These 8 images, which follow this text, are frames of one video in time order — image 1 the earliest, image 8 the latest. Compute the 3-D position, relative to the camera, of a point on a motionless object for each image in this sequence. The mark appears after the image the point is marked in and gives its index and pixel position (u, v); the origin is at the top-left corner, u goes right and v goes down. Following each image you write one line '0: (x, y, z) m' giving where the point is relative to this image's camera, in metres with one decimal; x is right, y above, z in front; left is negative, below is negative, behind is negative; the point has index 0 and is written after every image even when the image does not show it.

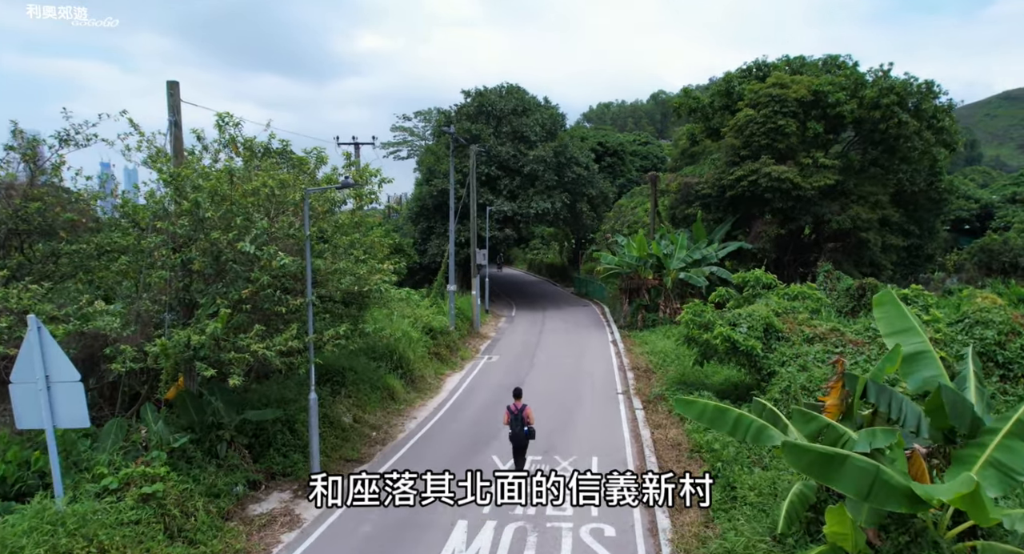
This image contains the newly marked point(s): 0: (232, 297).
0: (-3.8, -0.3, +10.0) m
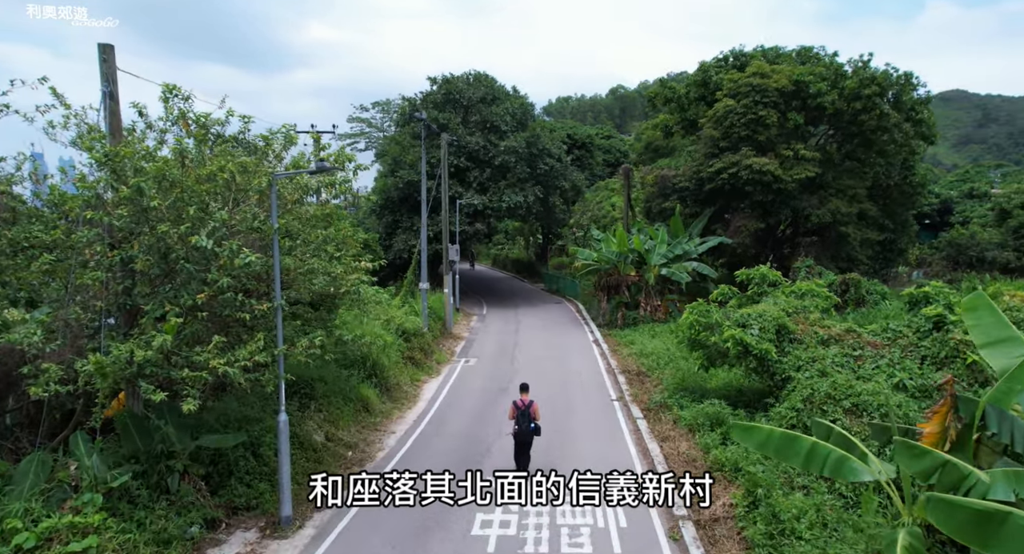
0: (-3.7, -0.3, +8.4) m
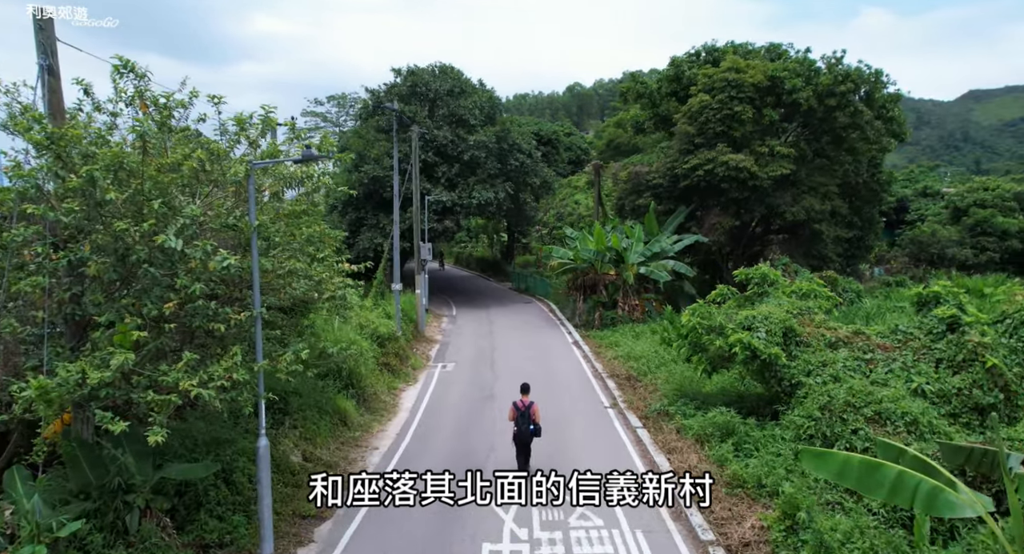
0: (-3.5, -0.3, +7.2) m
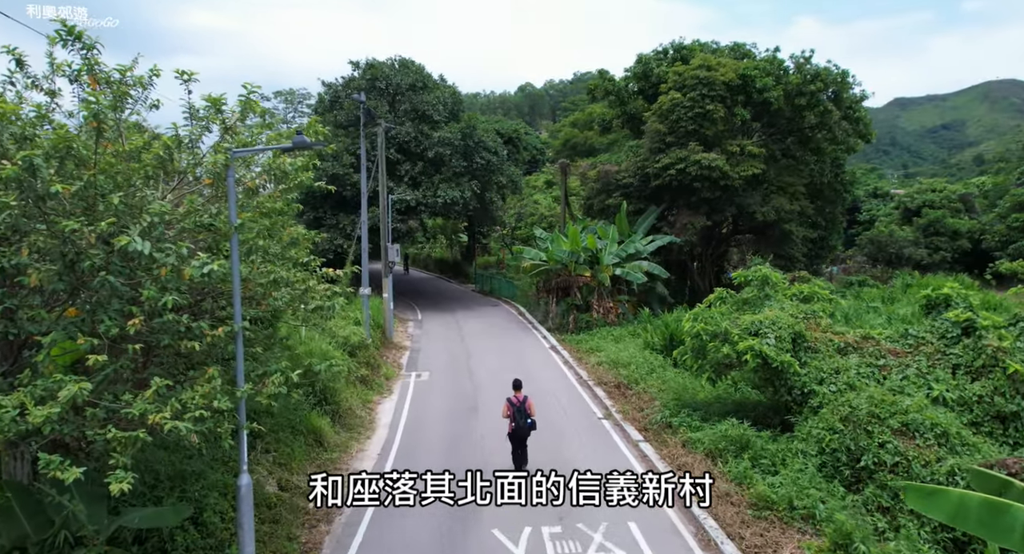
0: (-3.2, -0.4, +5.9) m
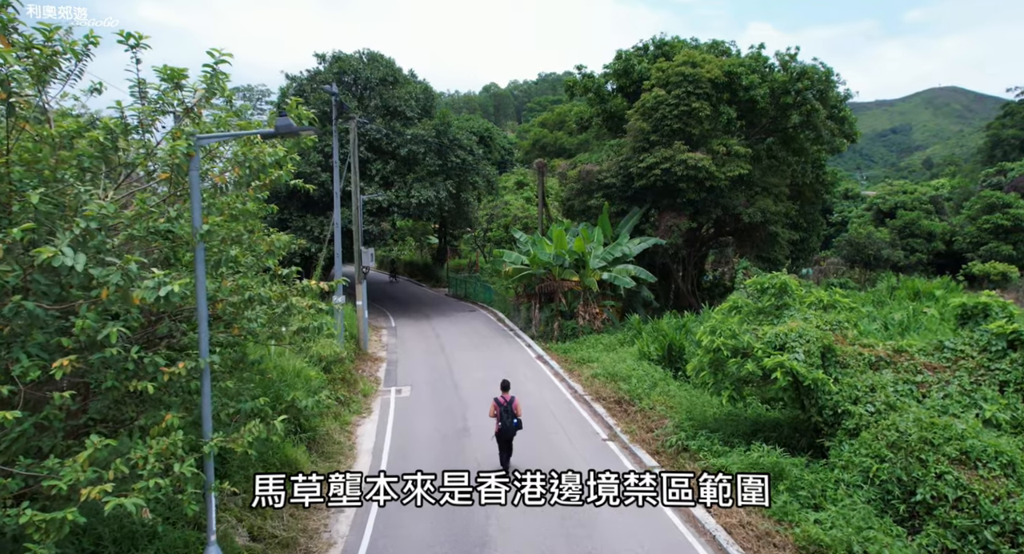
0: (-2.9, -0.5, +4.5) m
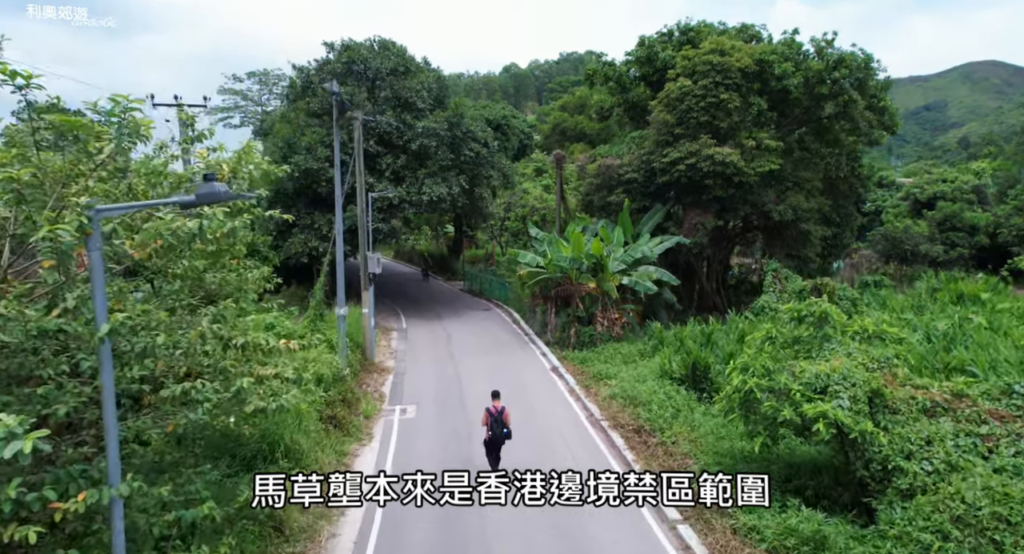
0: (-3.0, -1.1, +3.4) m
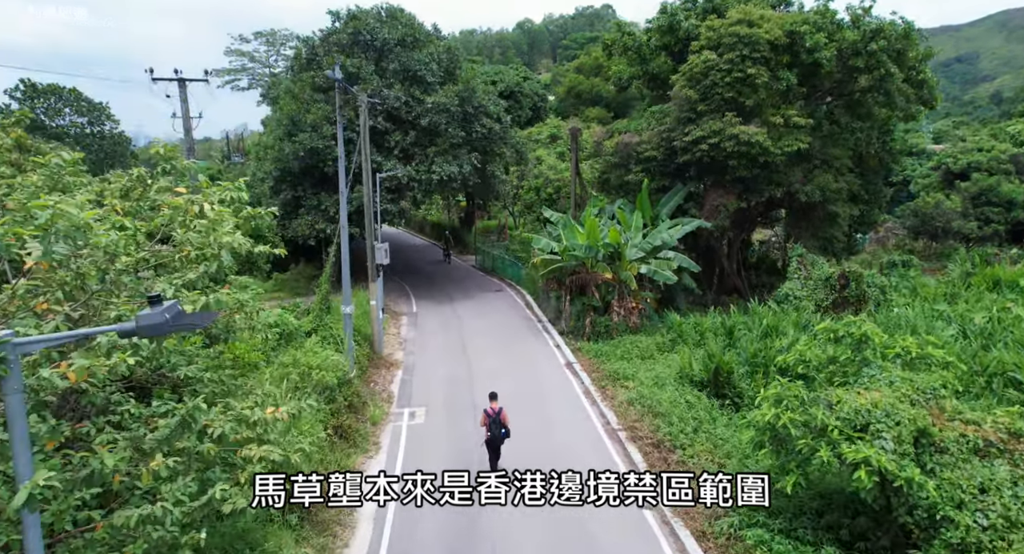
0: (-3.0, -1.8, +2.8) m
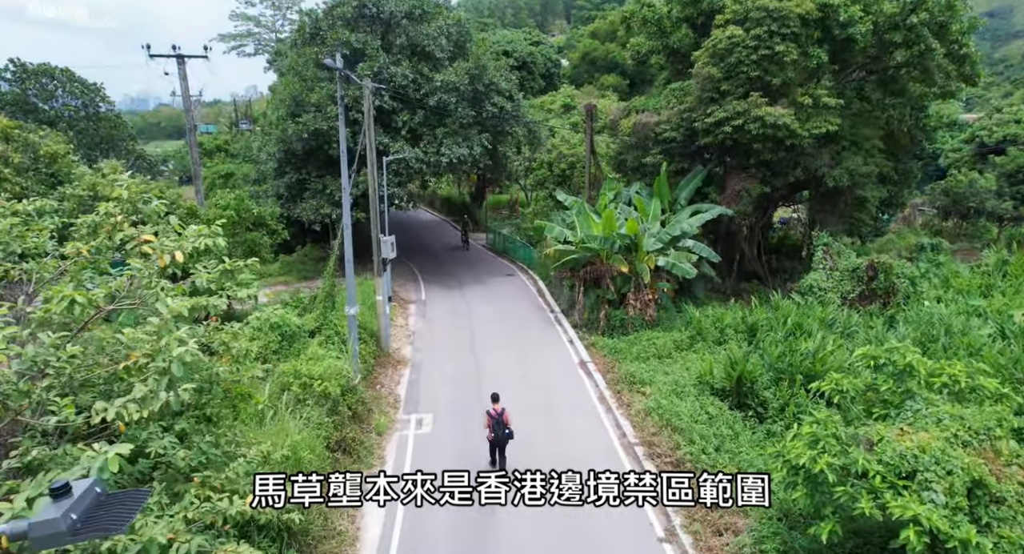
0: (-2.9, -2.5, +2.1) m
